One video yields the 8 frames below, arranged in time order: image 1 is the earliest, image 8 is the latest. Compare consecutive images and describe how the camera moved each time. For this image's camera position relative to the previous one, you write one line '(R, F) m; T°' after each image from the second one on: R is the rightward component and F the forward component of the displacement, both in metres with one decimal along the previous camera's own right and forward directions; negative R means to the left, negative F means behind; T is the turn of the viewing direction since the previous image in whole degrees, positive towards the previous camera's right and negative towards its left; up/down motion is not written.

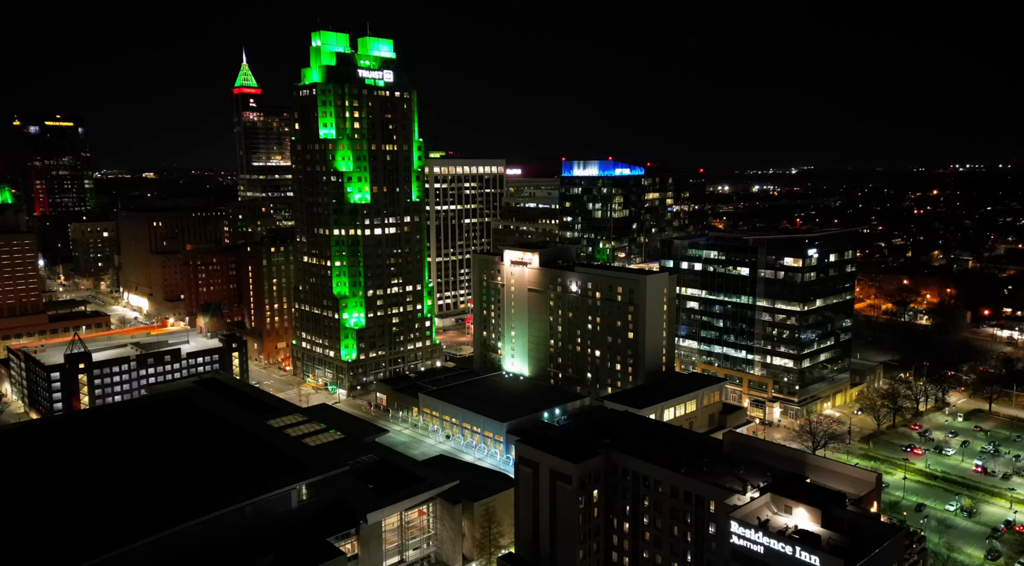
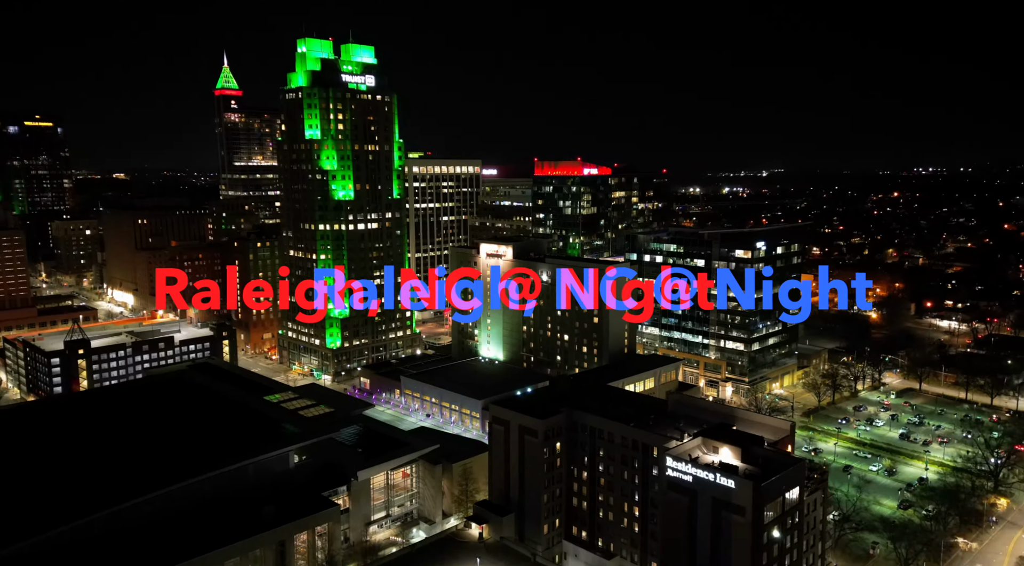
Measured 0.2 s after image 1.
(+0.1, -4.4) m; +2°
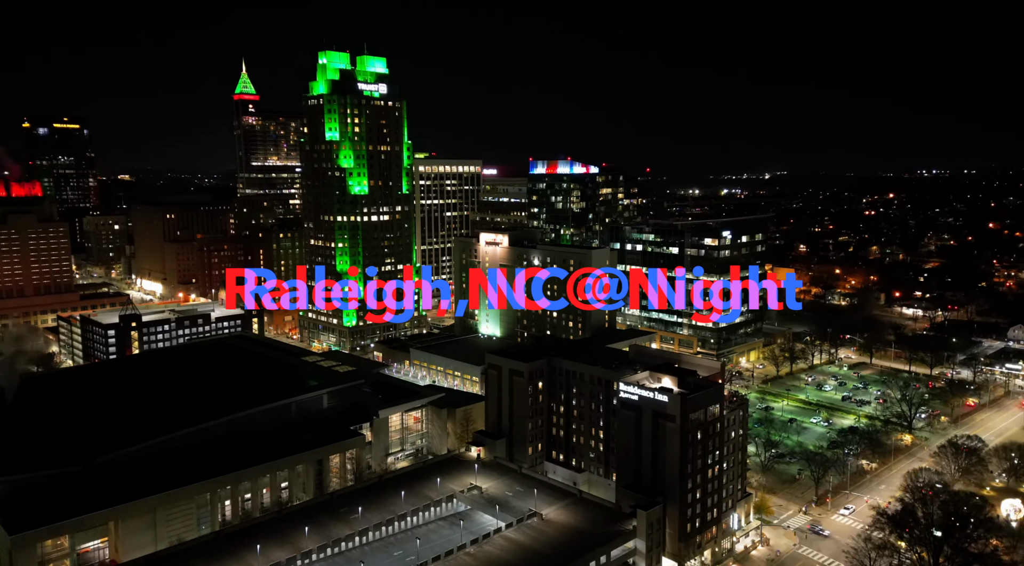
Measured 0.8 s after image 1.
(+0.6, -8.0) m; 0°
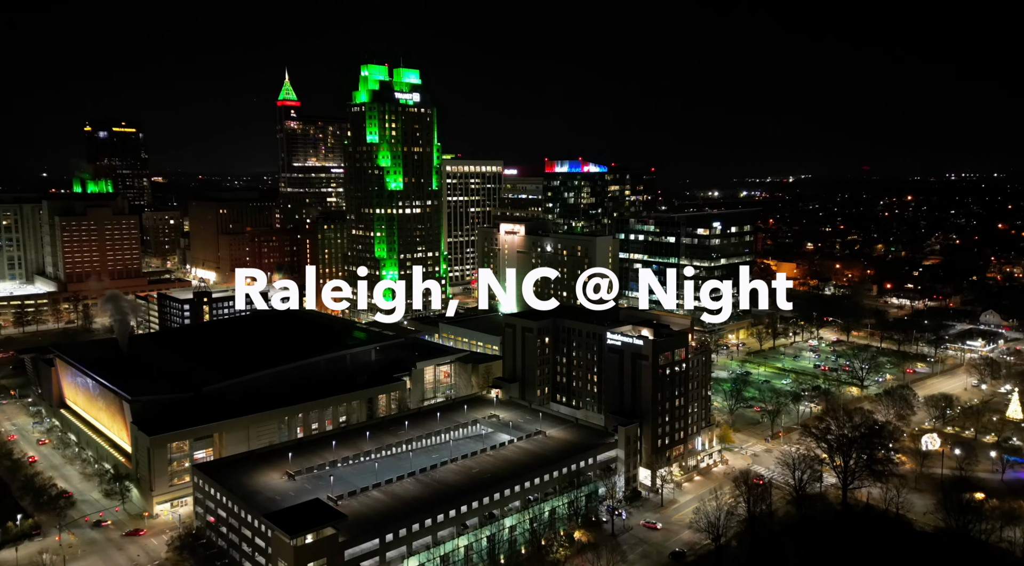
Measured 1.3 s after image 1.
(+0.7, -9.8) m; -2°
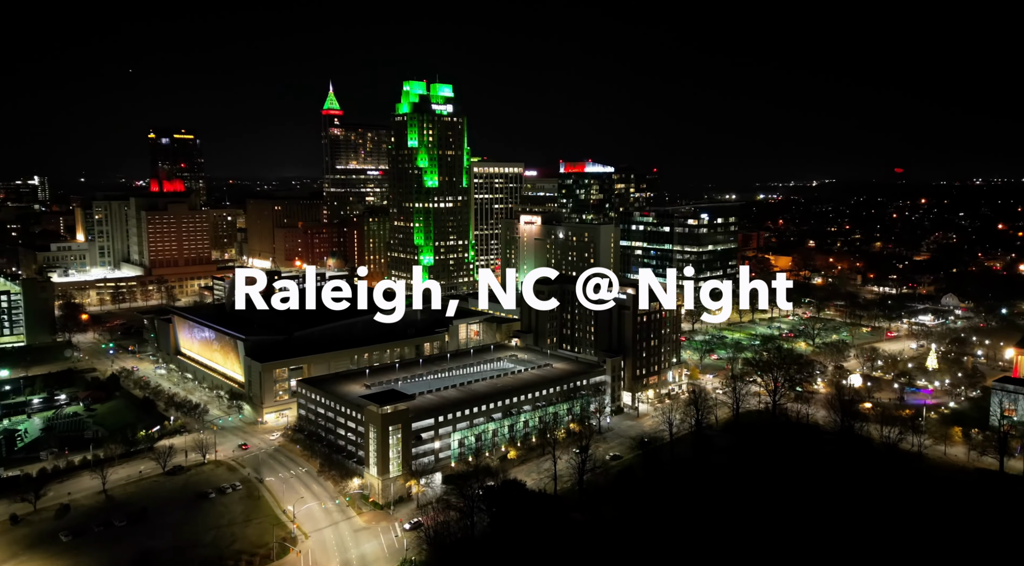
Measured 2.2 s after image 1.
(+0.5, -14.3) m; -2°
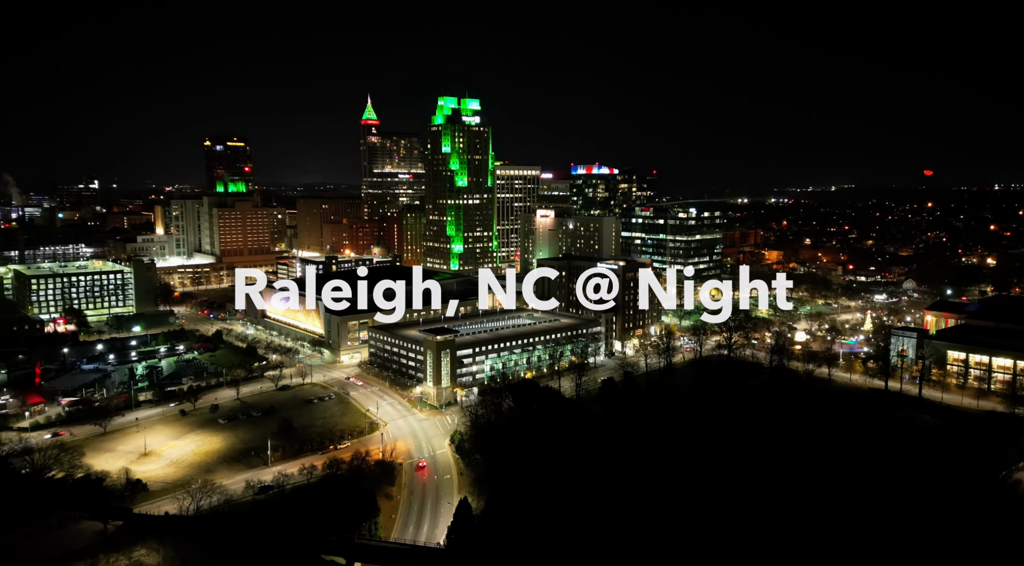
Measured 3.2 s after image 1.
(+0.1, -17.3) m; -1°
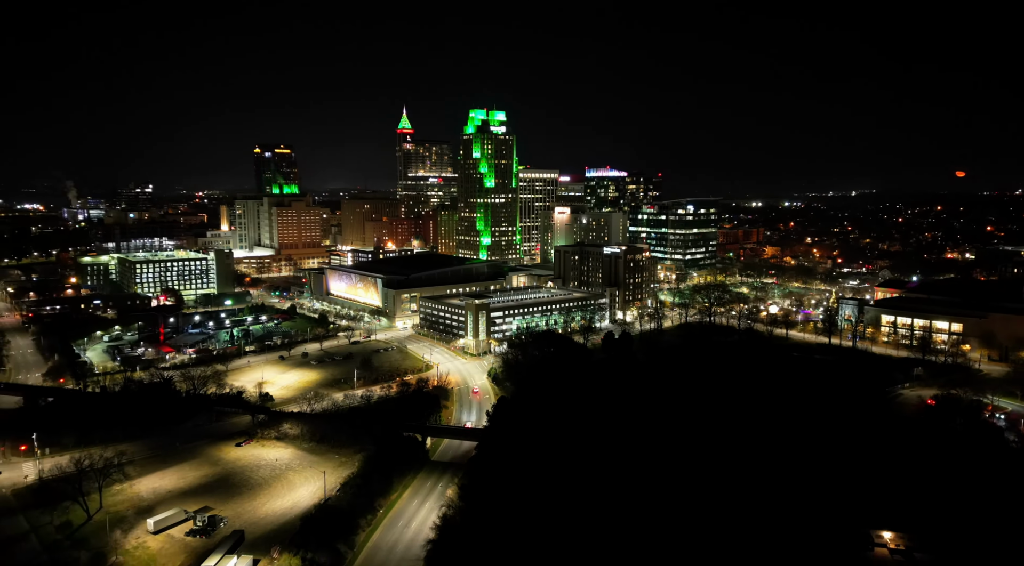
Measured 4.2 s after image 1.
(-0.3, -17.4) m; -2°
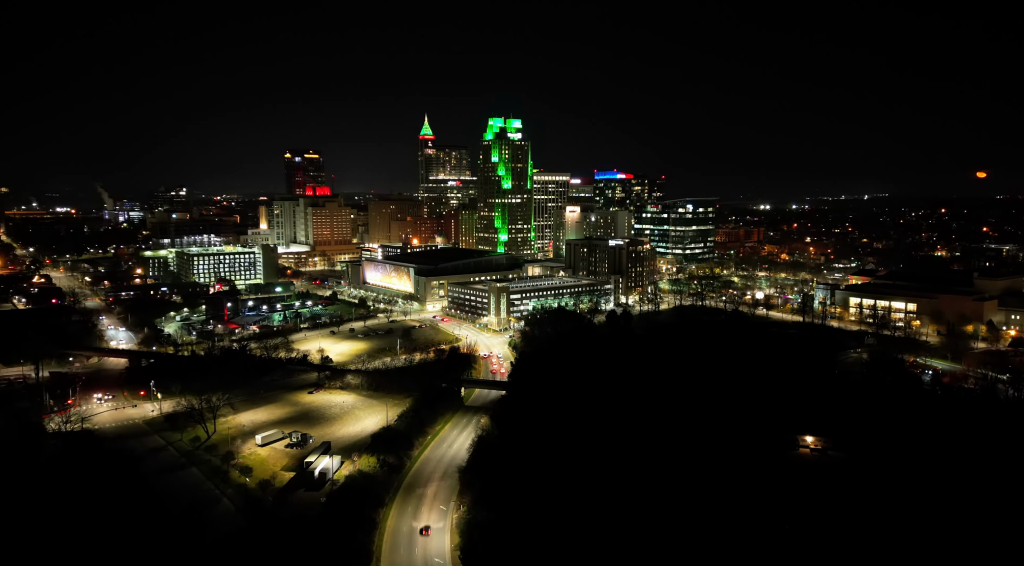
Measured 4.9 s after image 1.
(-0.6, -12.9) m; -1°
